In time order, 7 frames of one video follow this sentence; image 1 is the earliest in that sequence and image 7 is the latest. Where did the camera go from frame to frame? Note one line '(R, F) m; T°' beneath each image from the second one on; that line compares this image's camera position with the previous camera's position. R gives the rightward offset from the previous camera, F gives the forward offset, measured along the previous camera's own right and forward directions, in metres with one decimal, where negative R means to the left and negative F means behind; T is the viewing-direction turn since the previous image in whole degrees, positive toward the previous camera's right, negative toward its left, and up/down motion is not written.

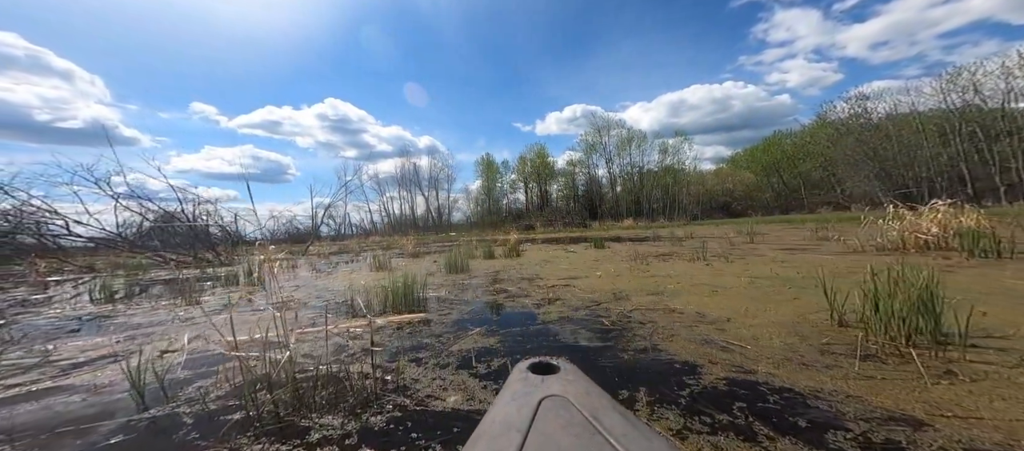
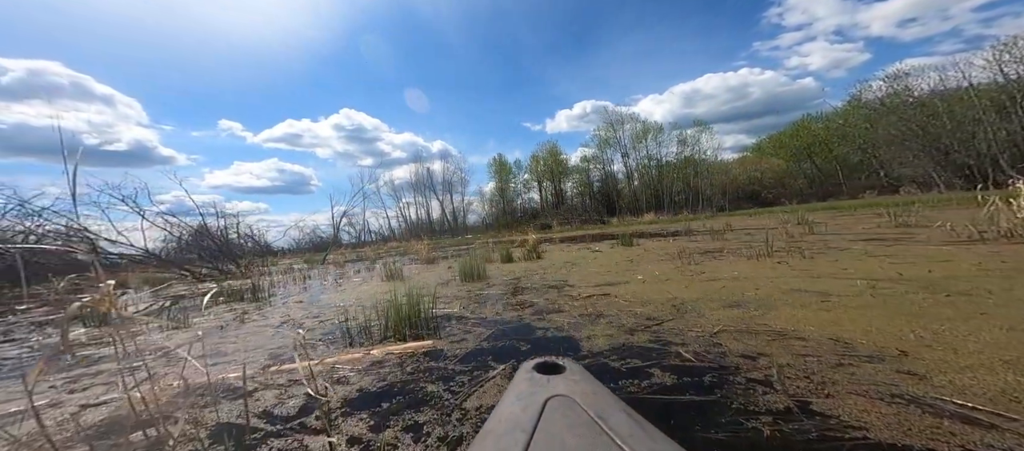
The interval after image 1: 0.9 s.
(-0.1, +1.0) m; -3°
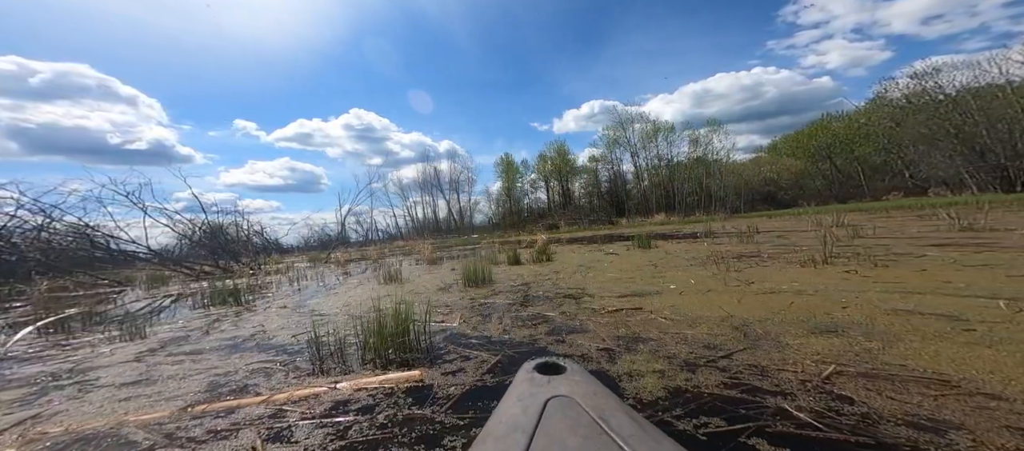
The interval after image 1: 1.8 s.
(-0.1, +0.8) m; -1°
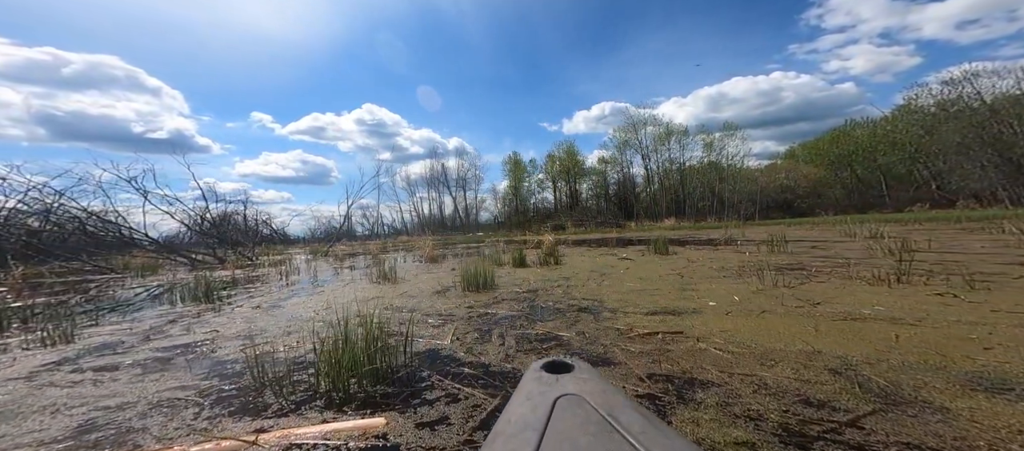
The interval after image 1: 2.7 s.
(0.0, +0.8) m; -1°
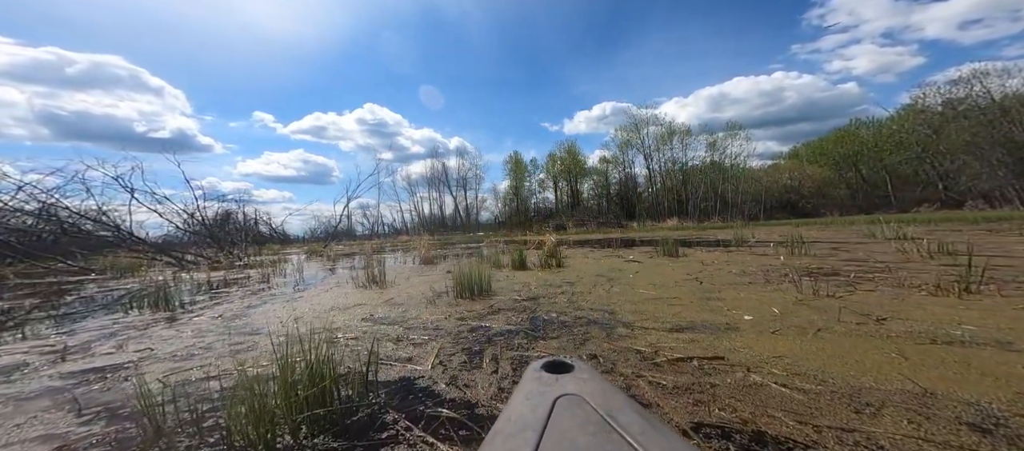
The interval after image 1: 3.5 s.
(0.0, +0.6) m; 0°
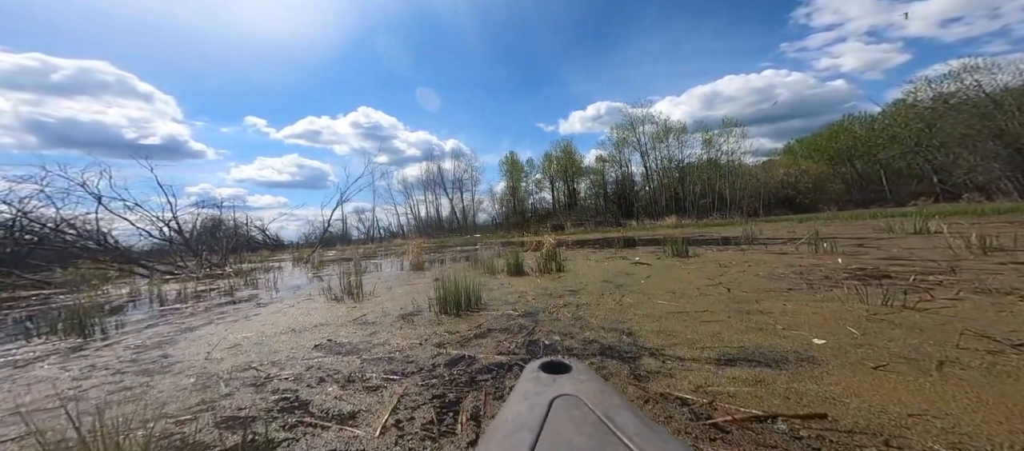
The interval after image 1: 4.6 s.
(+0.1, +0.8) m; 0°
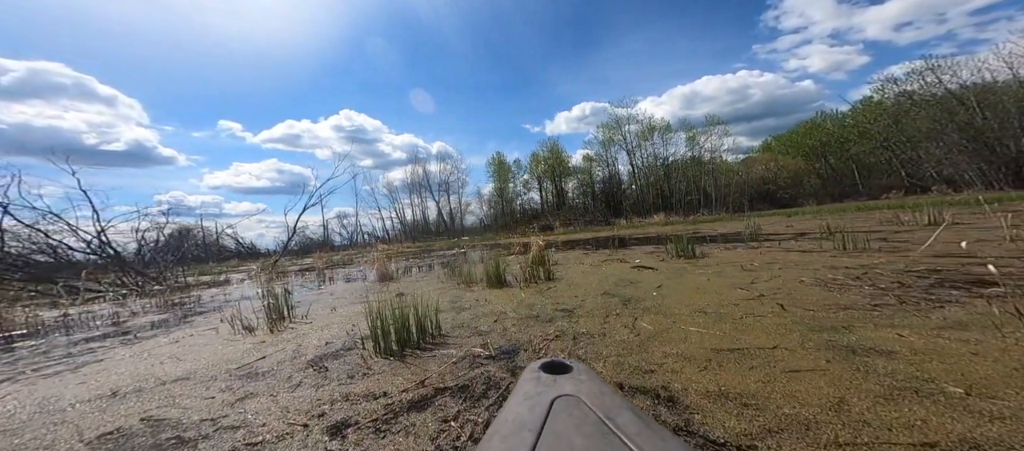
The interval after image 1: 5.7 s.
(+0.2, +1.3) m; +2°
